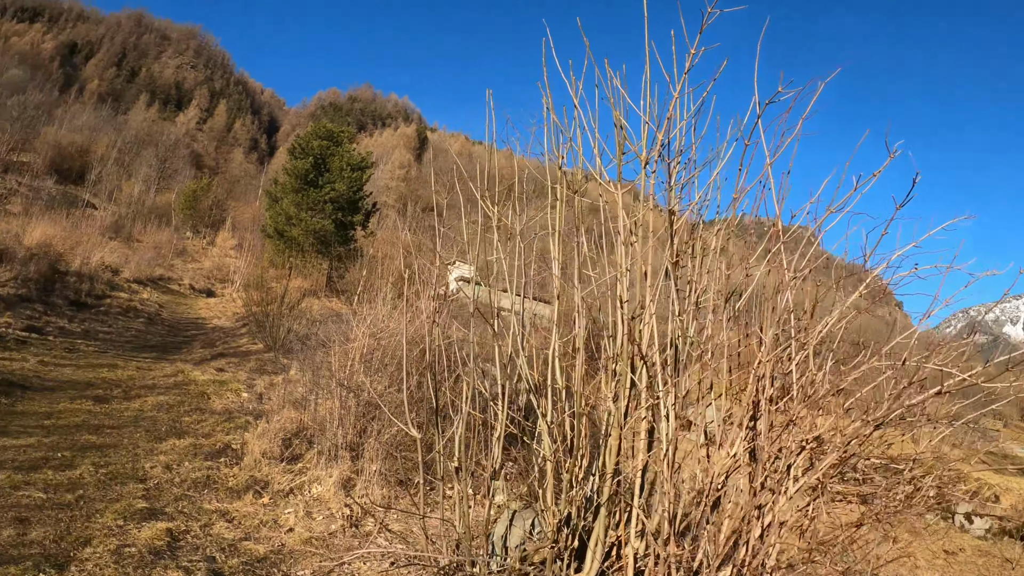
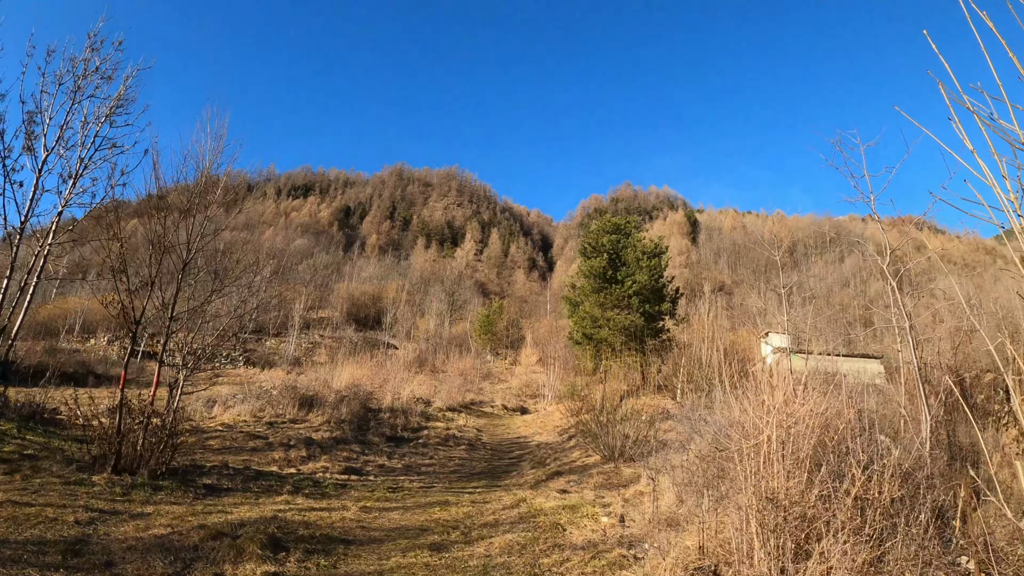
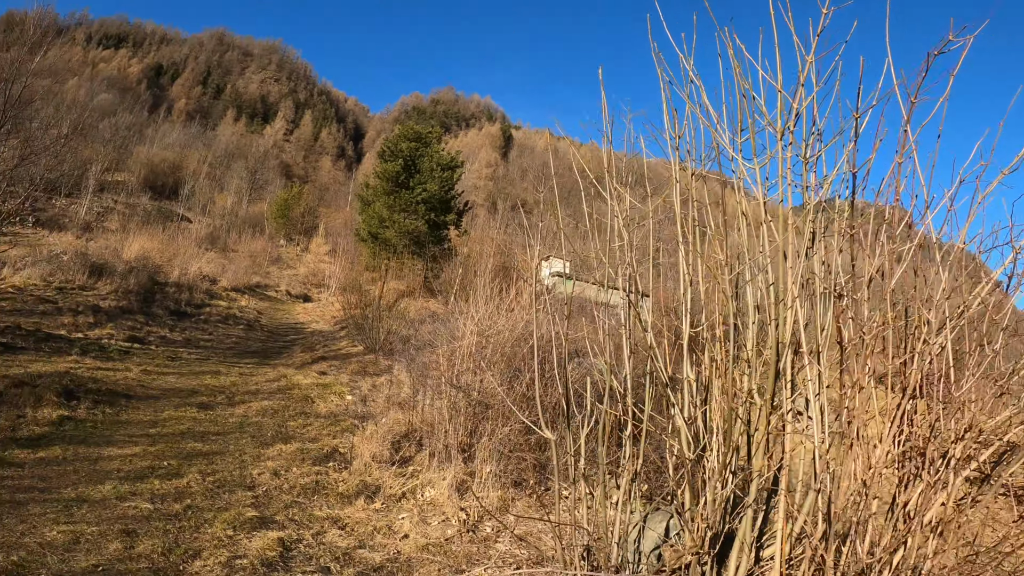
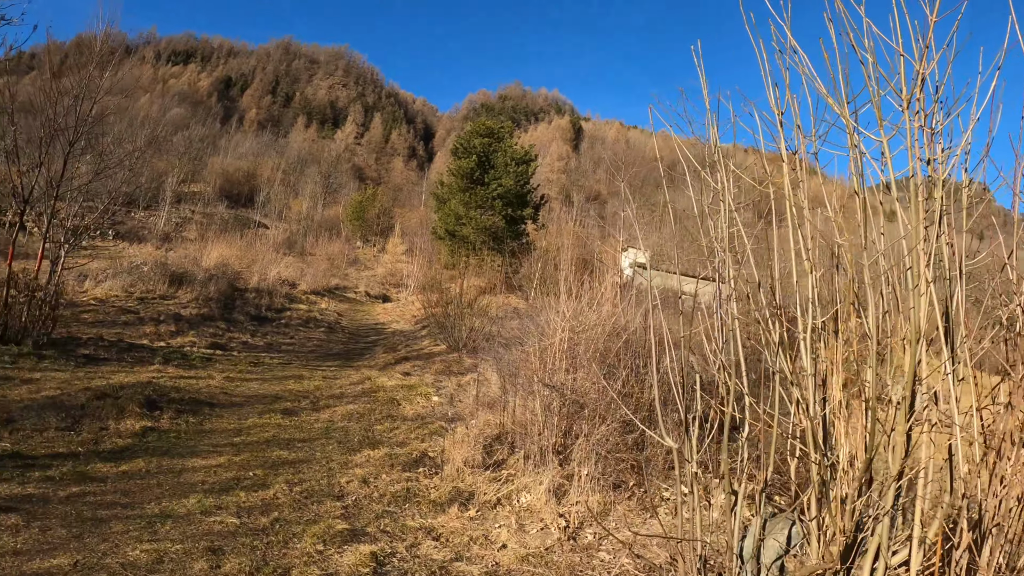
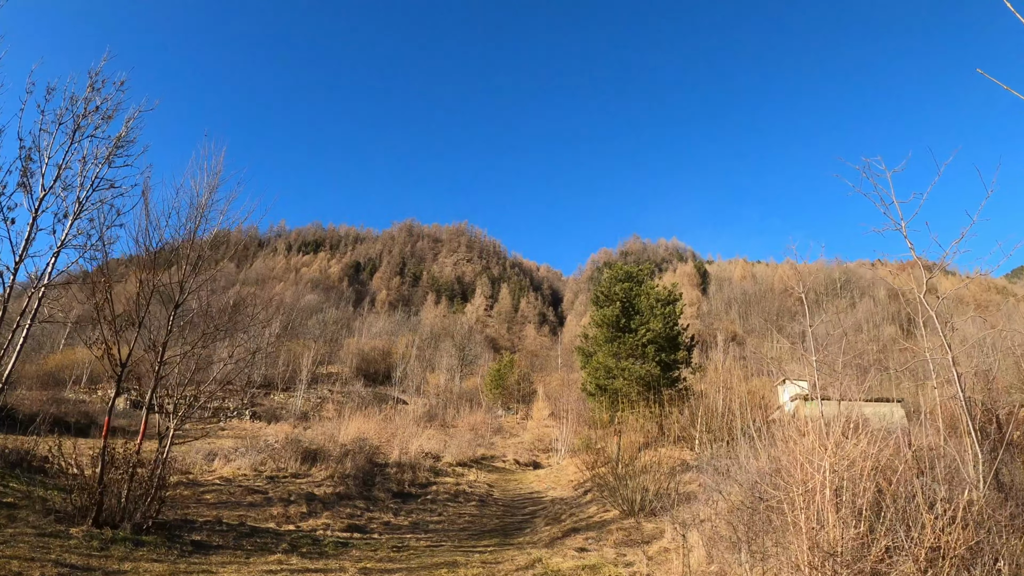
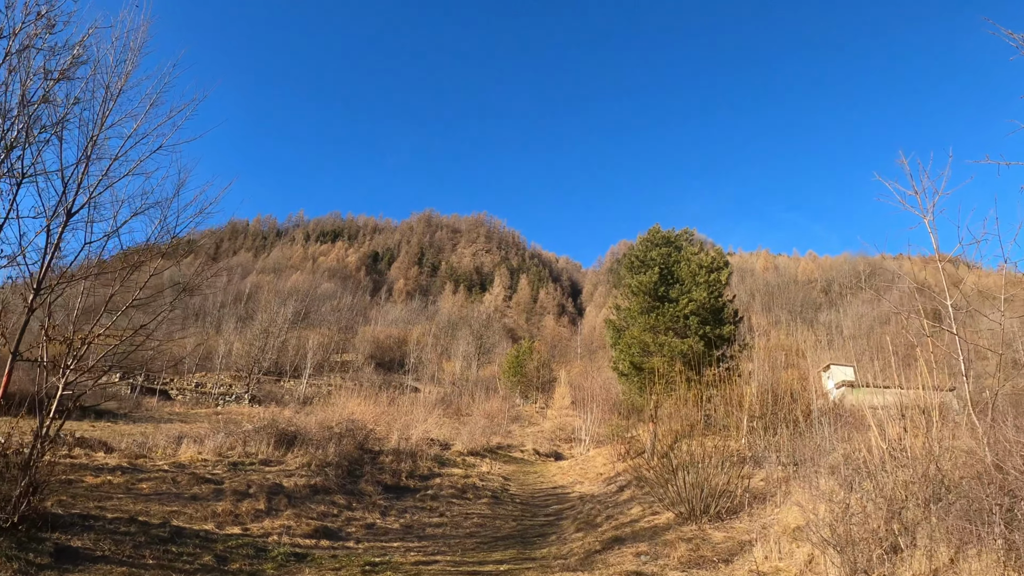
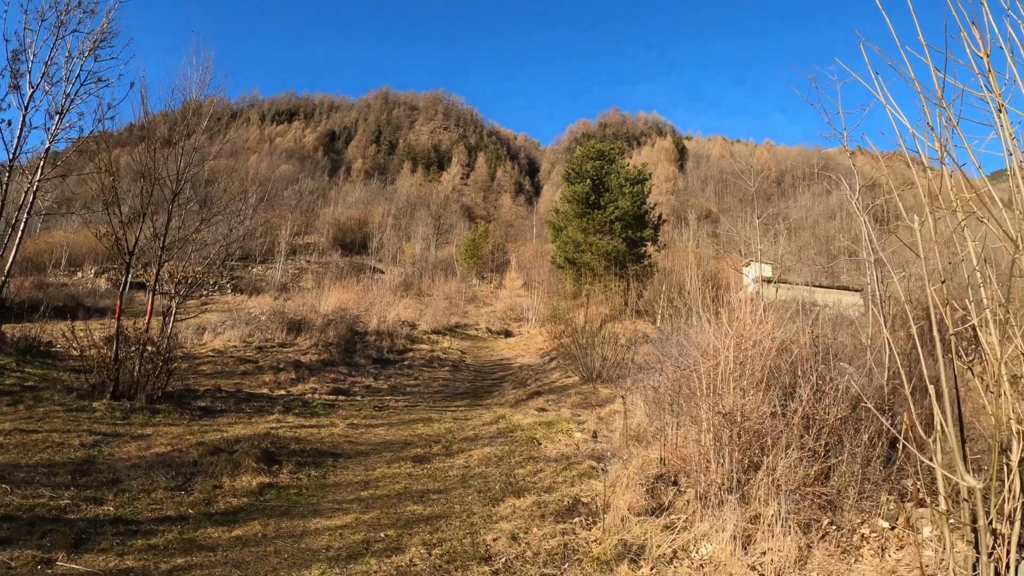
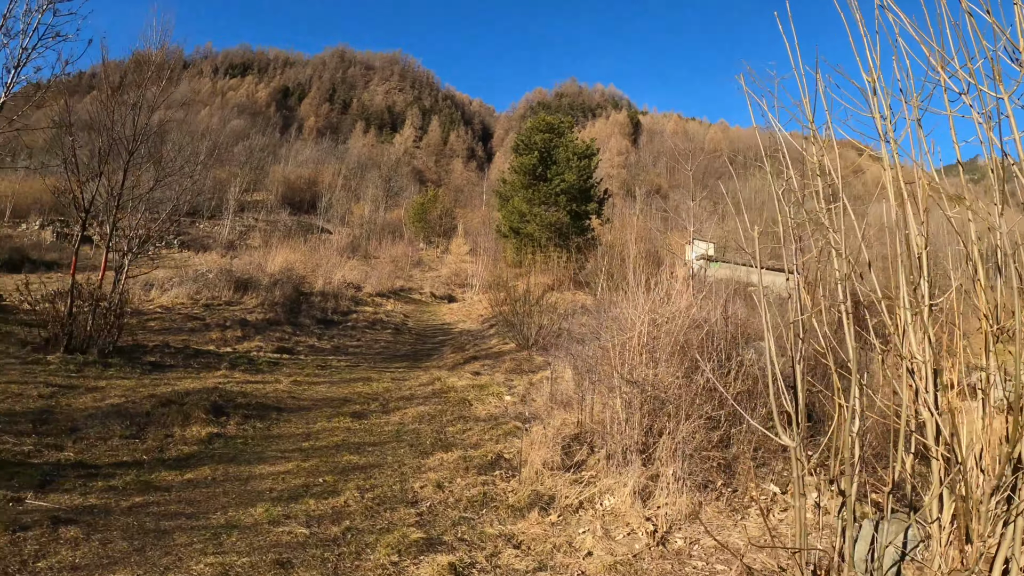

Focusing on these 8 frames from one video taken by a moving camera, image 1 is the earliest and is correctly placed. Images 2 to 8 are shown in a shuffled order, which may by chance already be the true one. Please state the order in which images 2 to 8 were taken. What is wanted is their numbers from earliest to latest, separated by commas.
3, 4, 8, 7, 2, 5, 6
